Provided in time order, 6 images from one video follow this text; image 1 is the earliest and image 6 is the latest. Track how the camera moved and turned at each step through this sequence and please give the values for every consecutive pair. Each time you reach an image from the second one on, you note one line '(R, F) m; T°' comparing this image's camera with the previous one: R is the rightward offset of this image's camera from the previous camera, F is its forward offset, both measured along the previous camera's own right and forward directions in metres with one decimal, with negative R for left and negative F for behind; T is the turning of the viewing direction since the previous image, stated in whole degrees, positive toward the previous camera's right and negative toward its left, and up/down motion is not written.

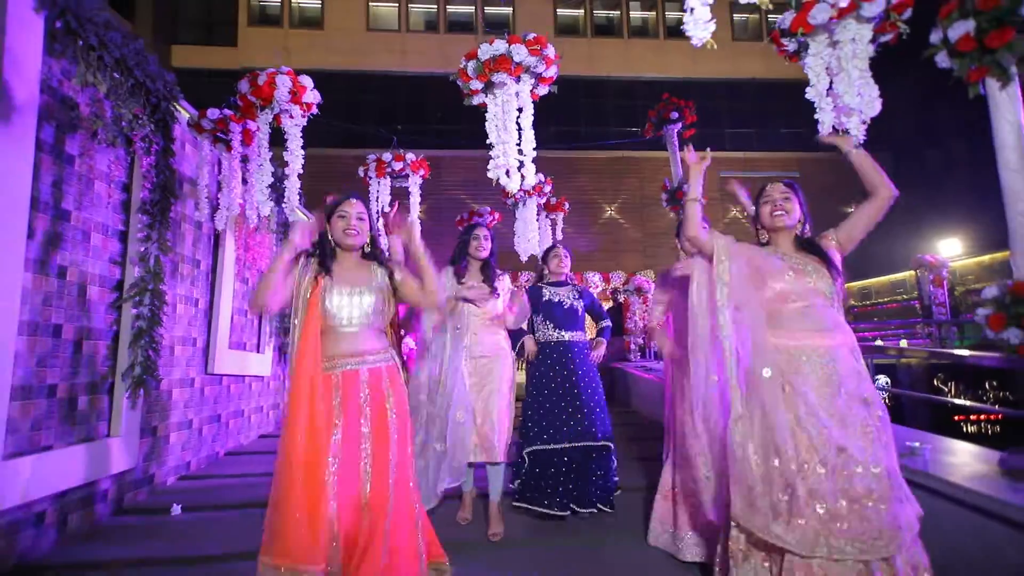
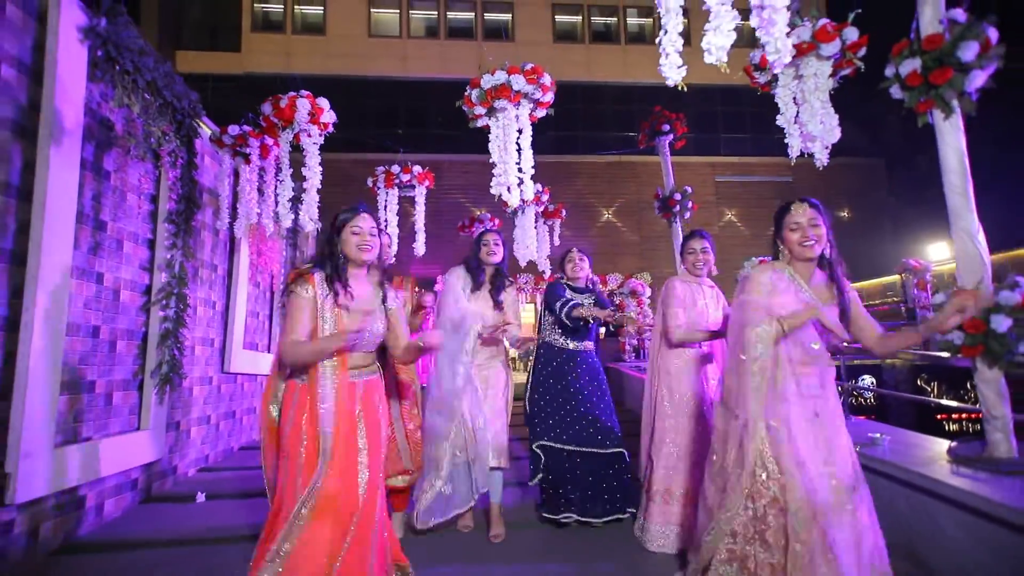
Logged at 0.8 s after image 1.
(+0.2, -0.2) m; -2°
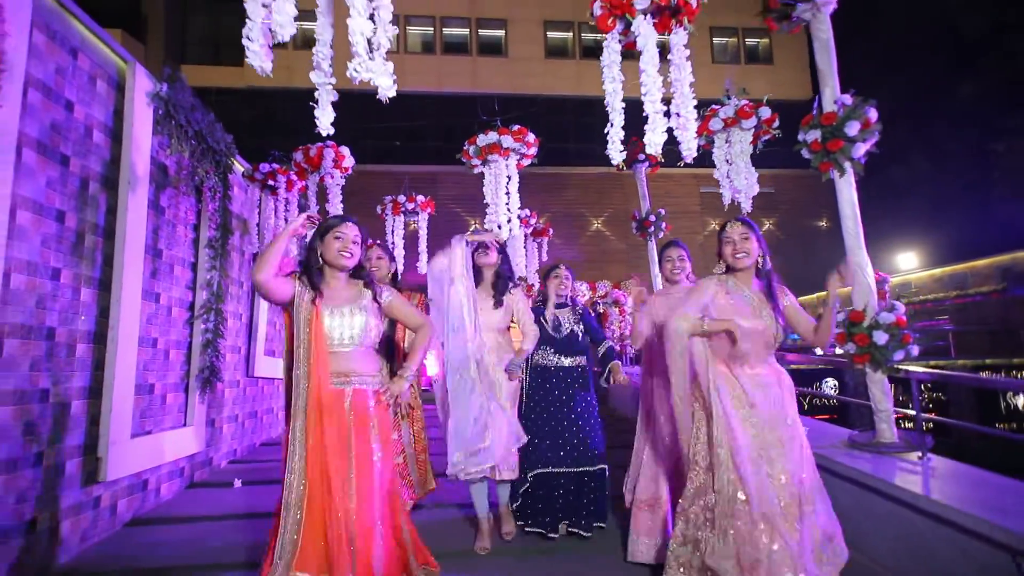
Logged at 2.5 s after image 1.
(0.0, -0.7) m; +1°
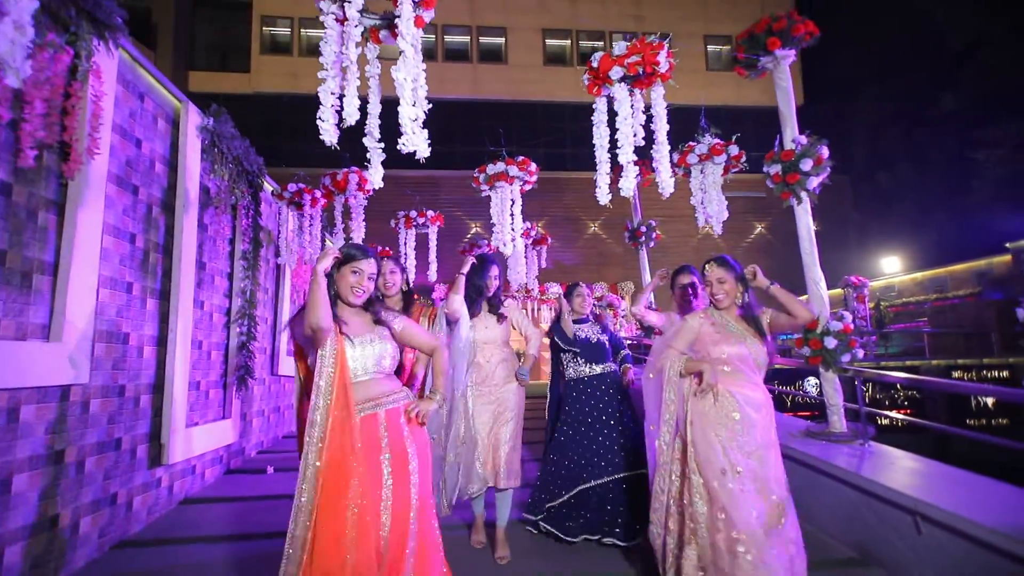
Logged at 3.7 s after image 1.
(0.0, -0.5) m; 0°
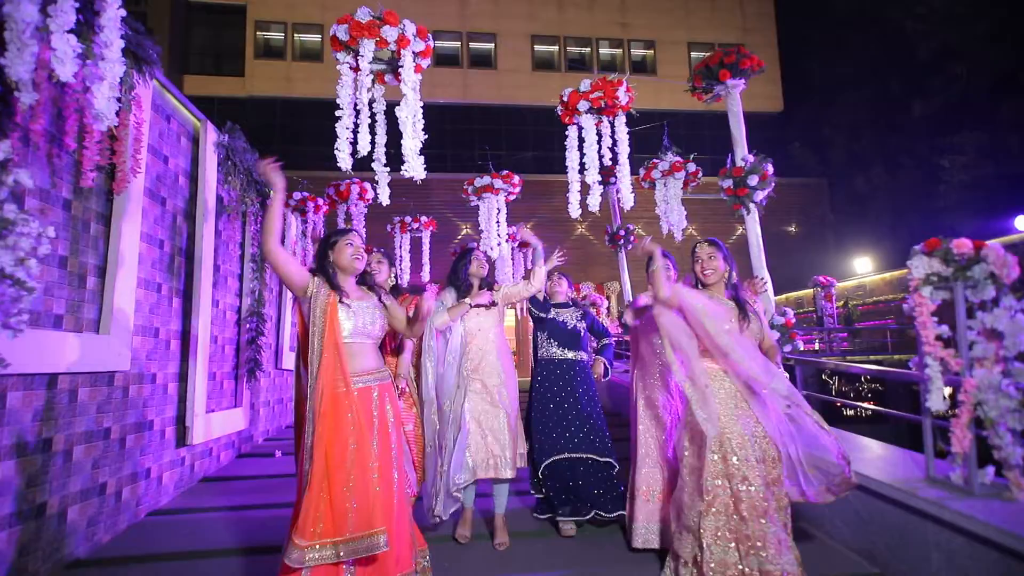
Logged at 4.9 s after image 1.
(0.0, -0.5) m; +1°
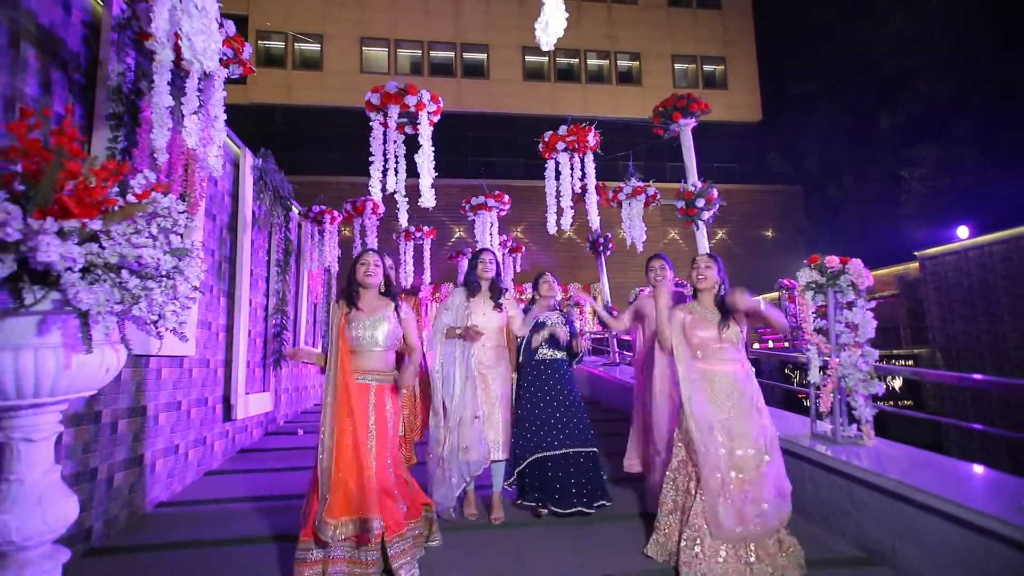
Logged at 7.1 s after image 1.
(0.0, -0.9) m; +1°
